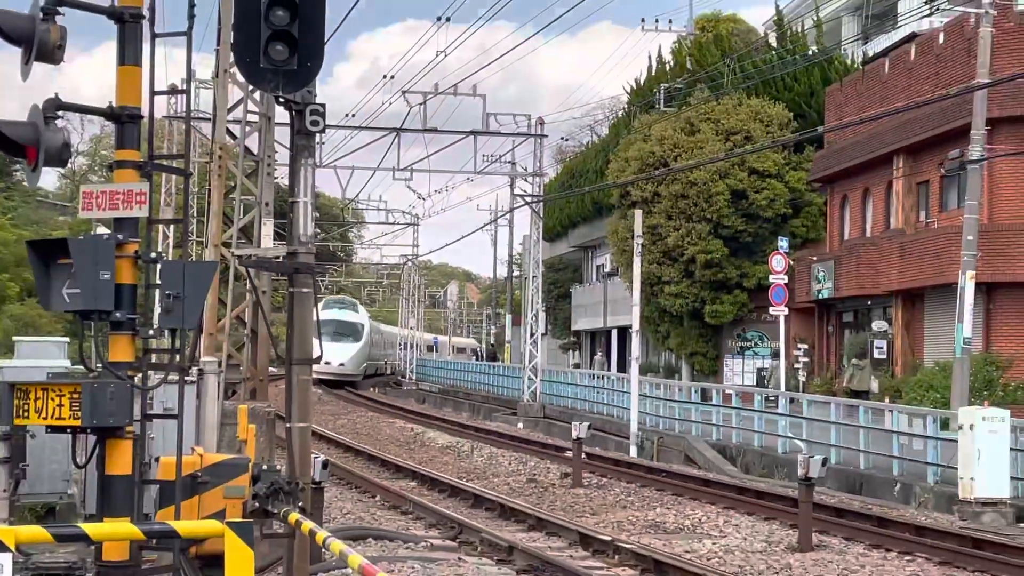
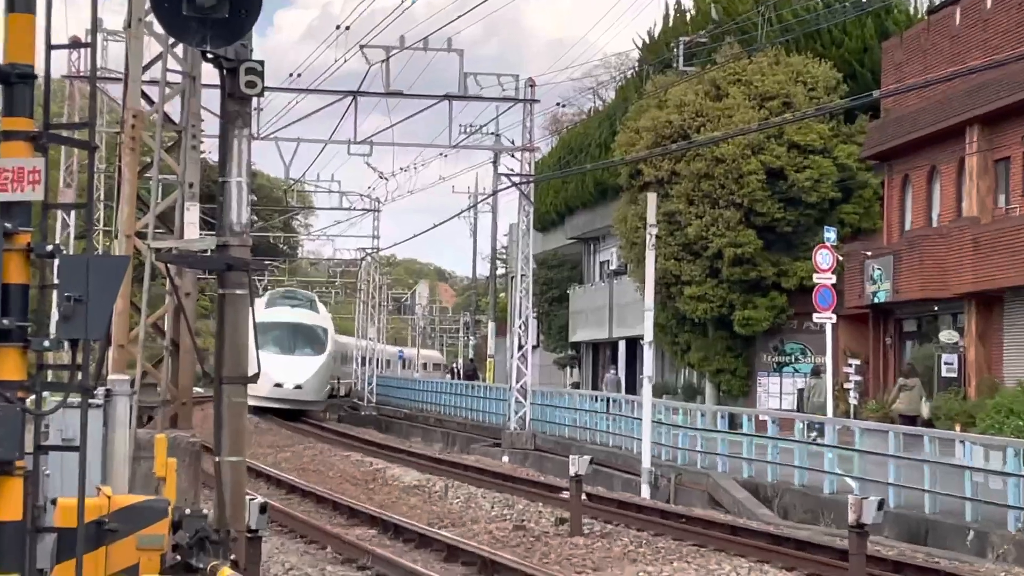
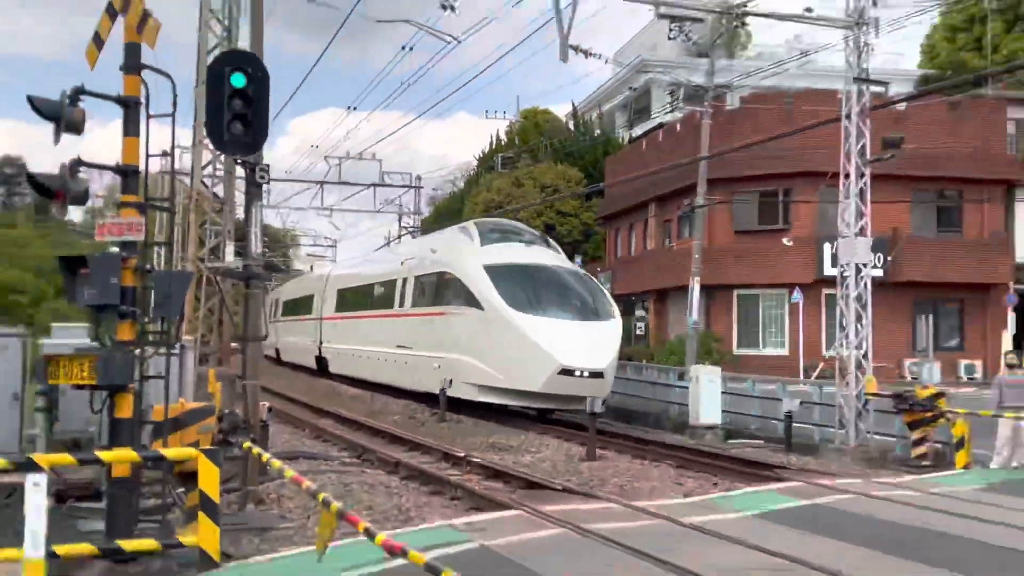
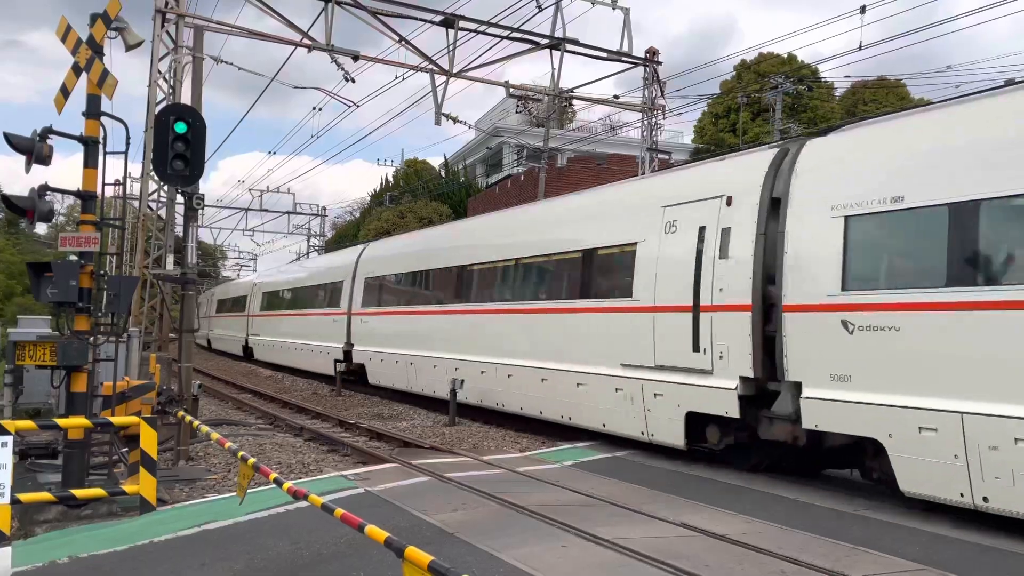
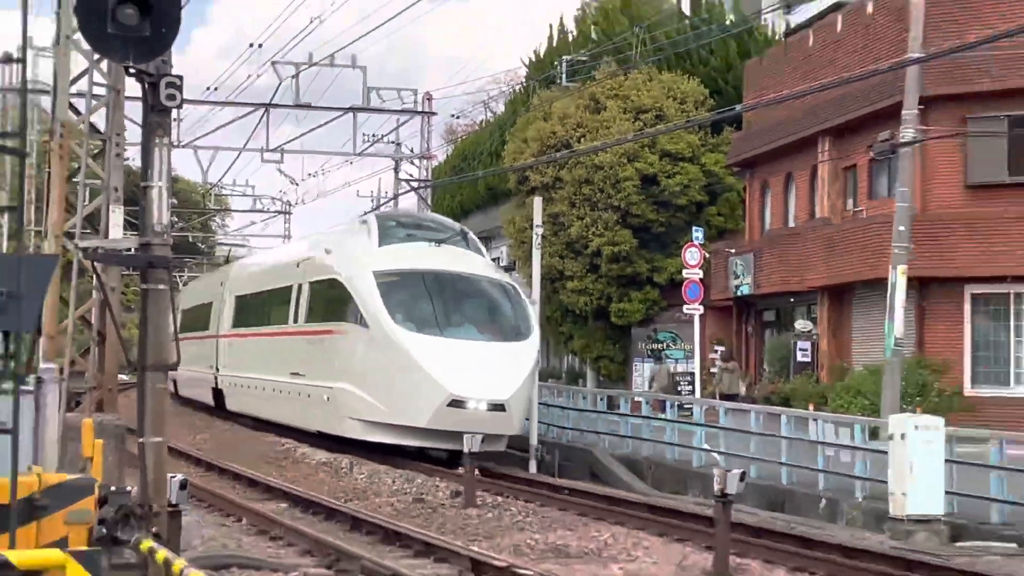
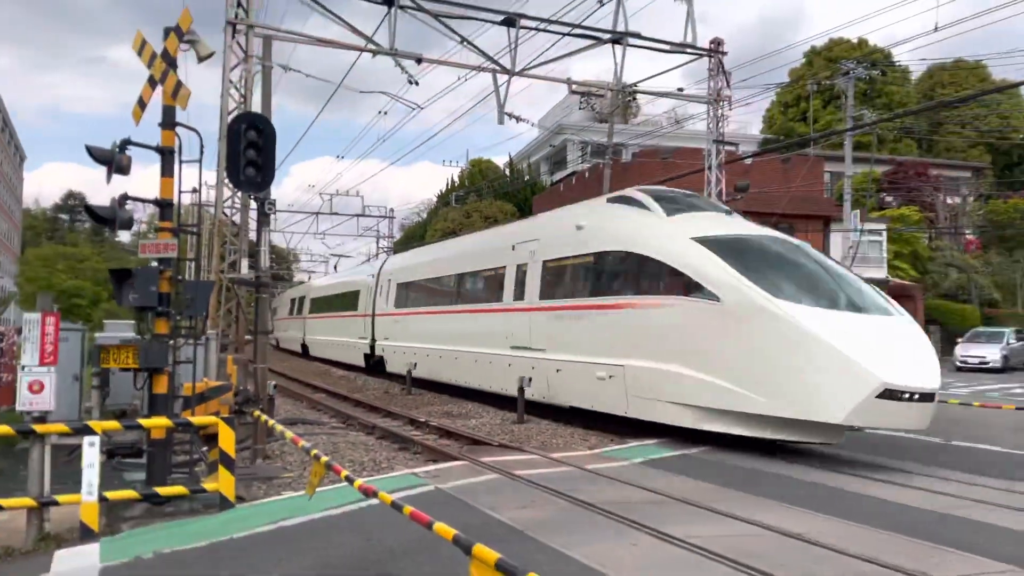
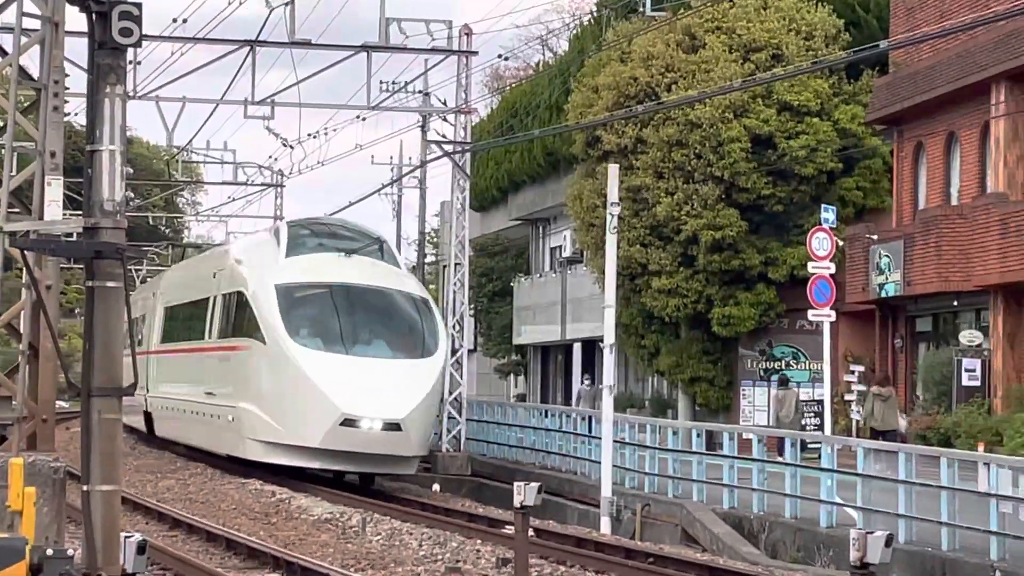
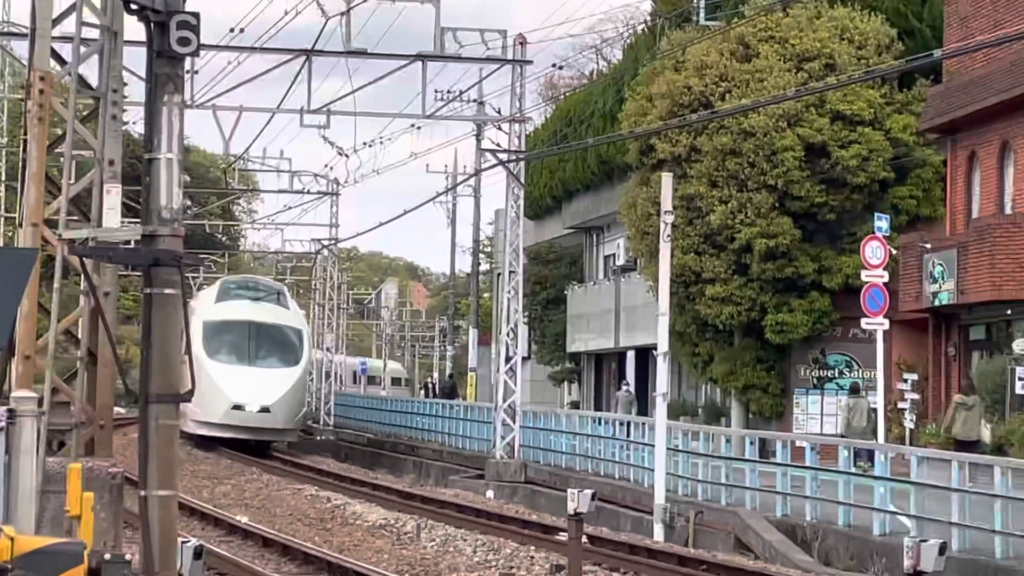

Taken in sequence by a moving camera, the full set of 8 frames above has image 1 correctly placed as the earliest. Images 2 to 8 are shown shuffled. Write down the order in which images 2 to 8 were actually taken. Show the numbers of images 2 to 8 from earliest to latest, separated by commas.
2, 8, 7, 5, 3, 6, 4
